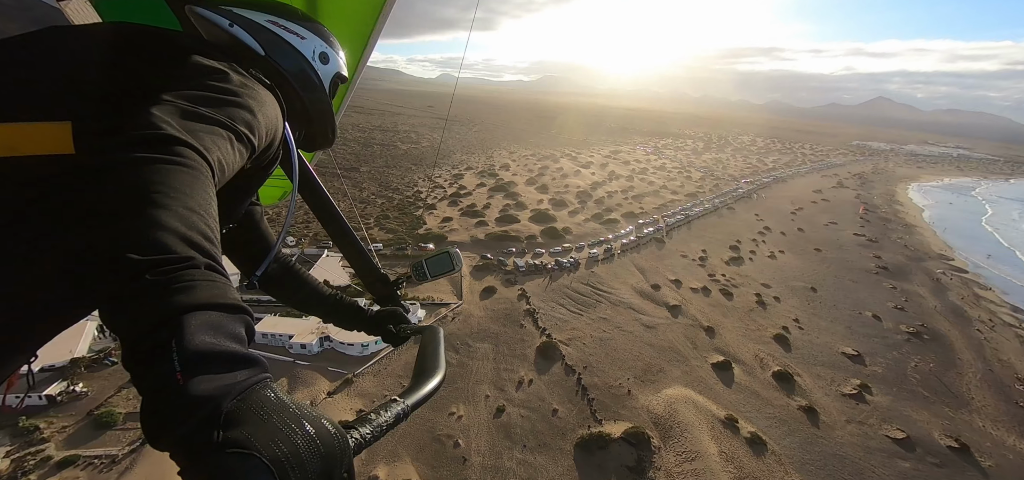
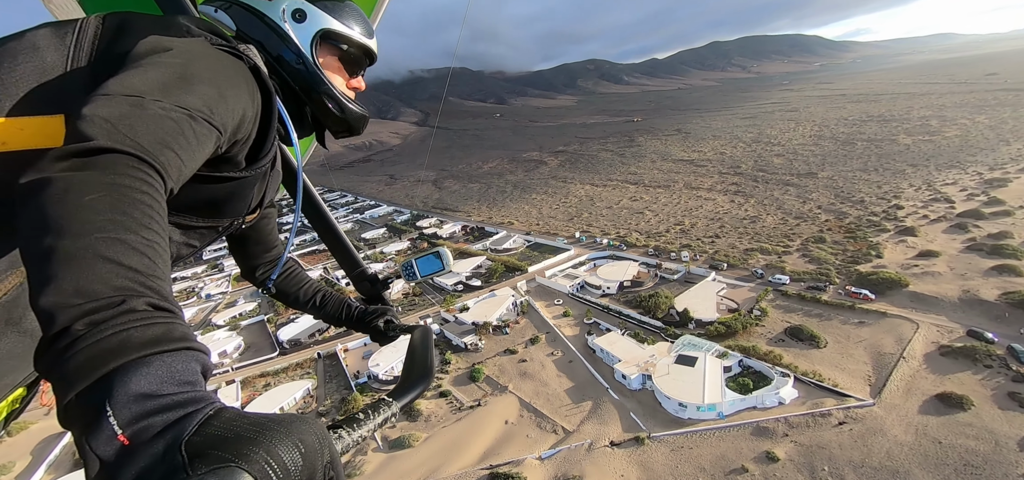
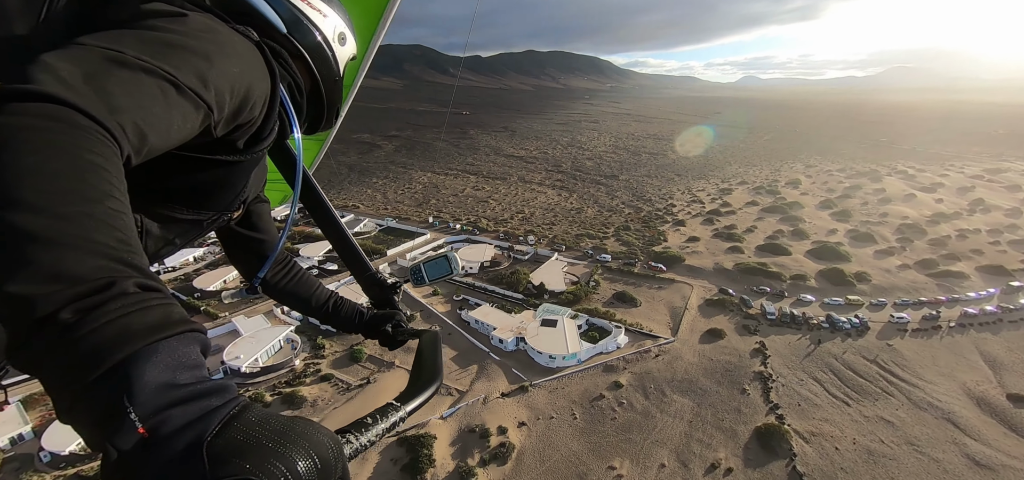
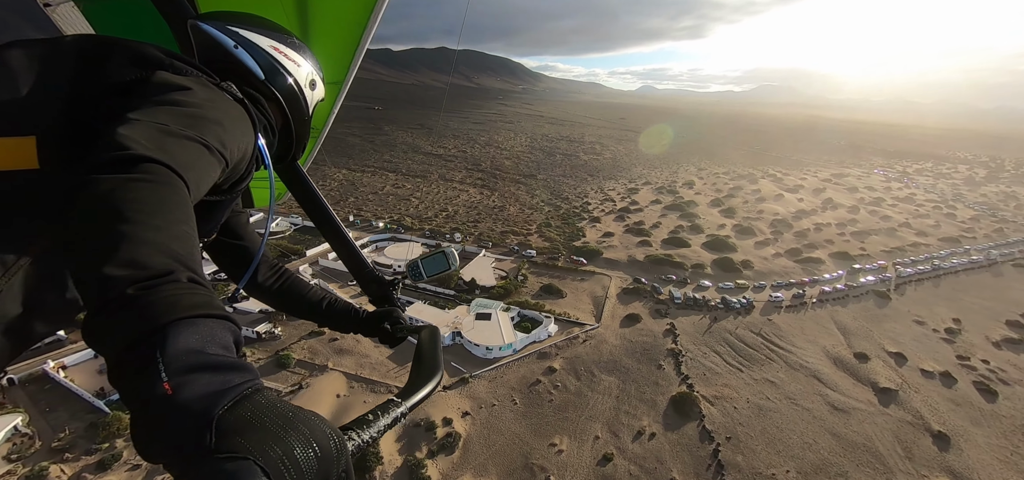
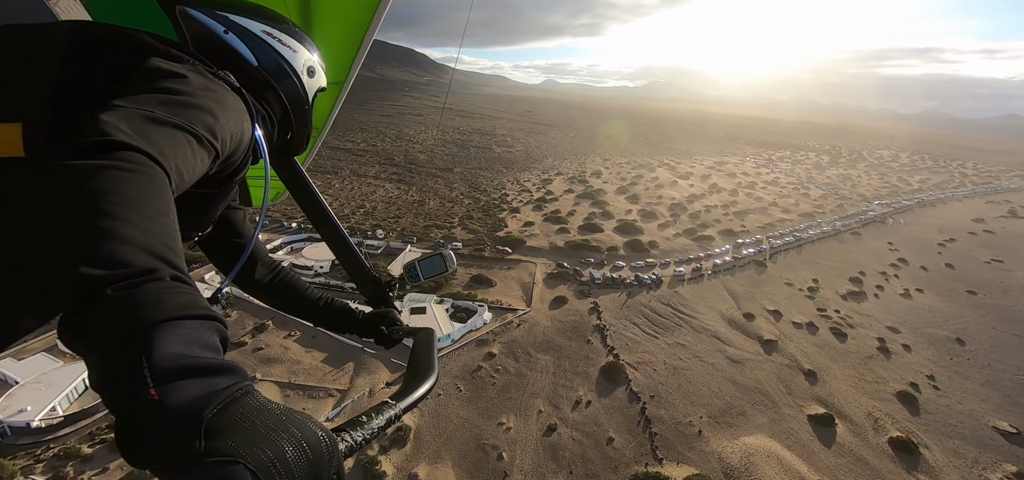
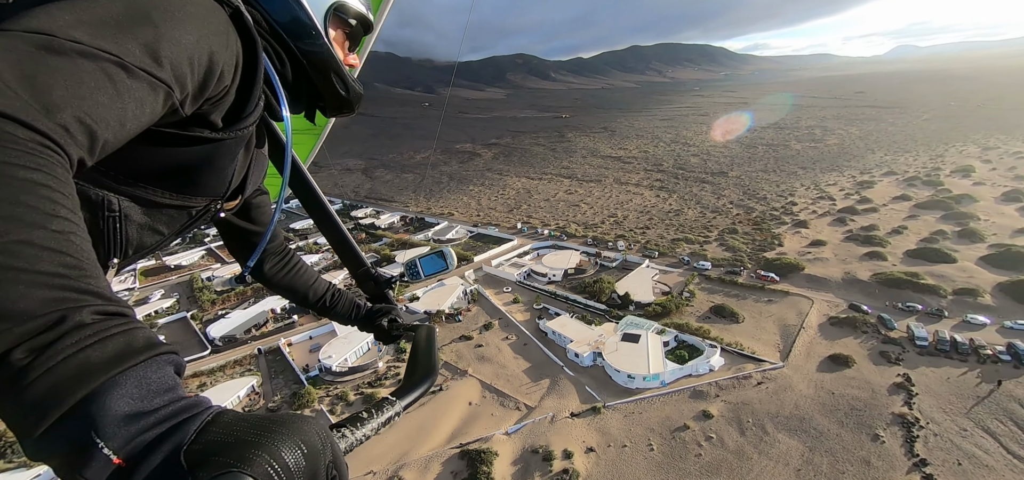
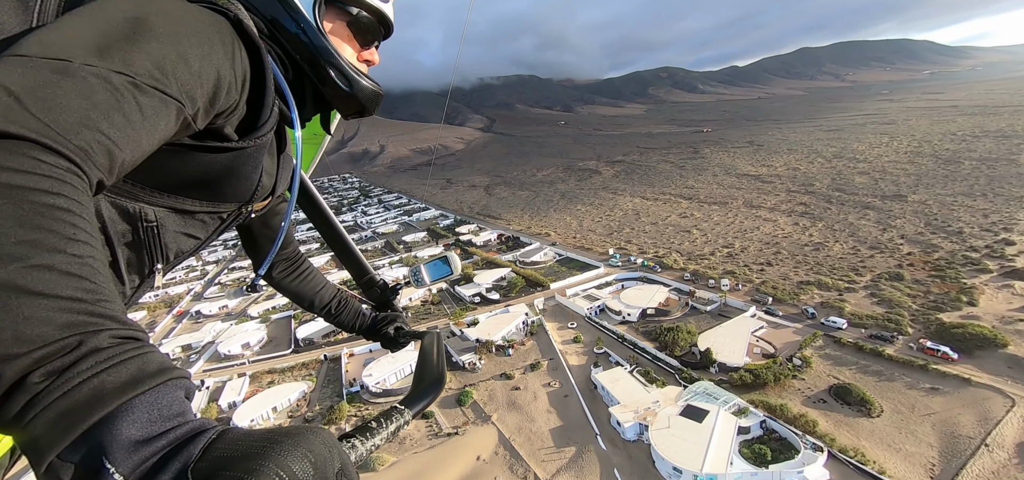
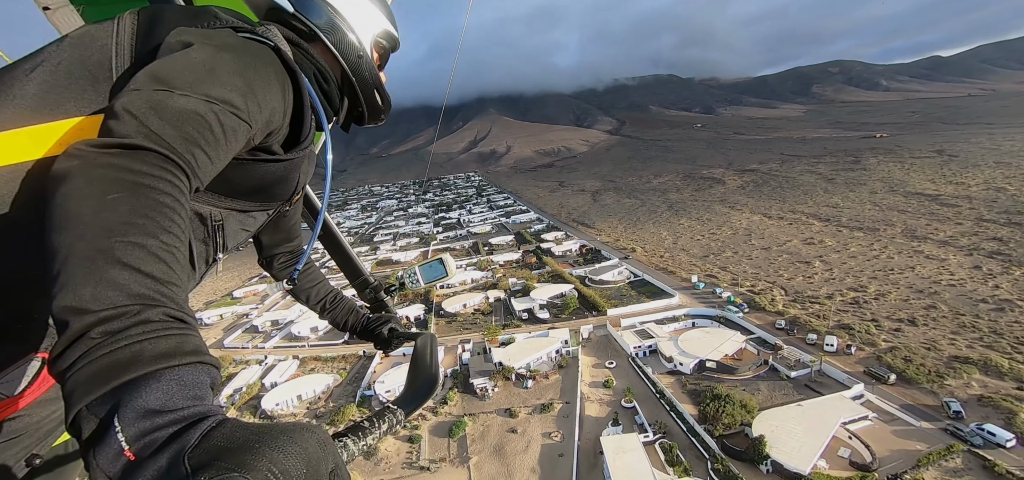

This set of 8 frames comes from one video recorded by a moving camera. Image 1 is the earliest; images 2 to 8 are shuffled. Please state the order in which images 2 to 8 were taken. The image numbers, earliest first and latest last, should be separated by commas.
5, 4, 3, 6, 2, 7, 8
